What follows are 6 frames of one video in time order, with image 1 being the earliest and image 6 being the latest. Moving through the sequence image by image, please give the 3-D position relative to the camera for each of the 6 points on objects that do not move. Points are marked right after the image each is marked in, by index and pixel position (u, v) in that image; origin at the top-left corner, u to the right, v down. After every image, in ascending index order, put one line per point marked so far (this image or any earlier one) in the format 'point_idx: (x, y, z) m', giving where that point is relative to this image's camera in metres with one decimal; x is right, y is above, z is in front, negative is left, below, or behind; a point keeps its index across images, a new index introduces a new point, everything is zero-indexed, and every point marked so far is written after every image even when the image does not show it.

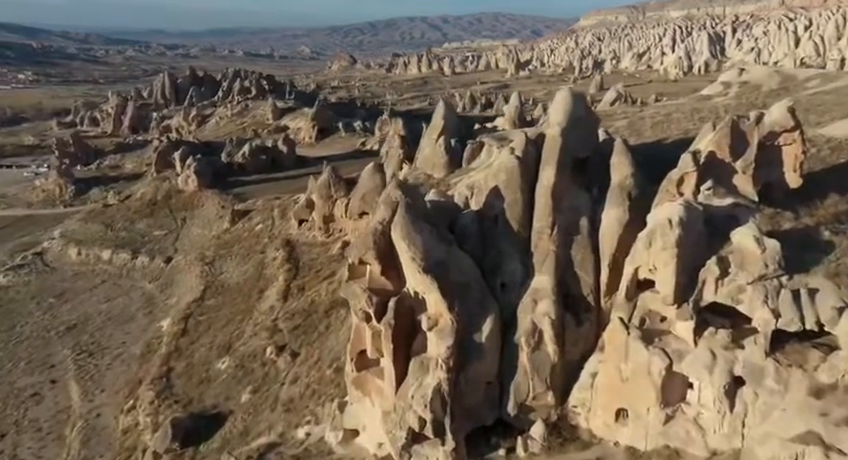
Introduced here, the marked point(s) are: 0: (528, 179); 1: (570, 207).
0: (+2.2, +1.1, +14.8) m
1: (+3.0, +0.5, +14.3) m
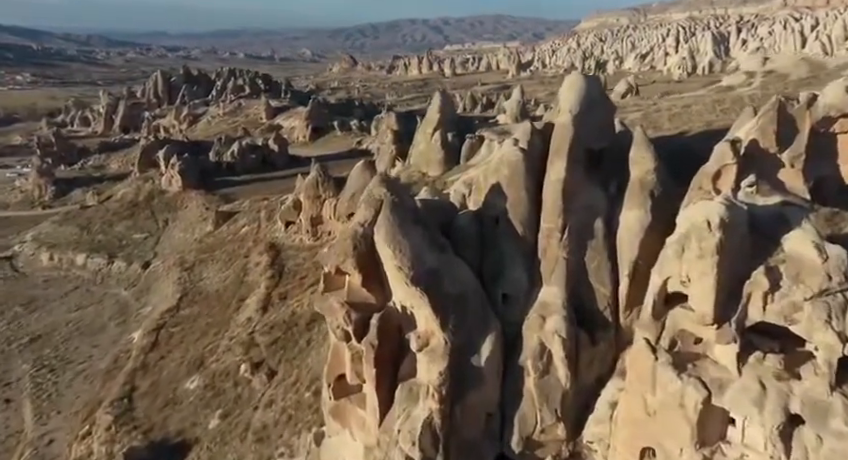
0: (+2.0, +1.0, +12.9) m
1: (+2.8, +0.4, +12.3) m
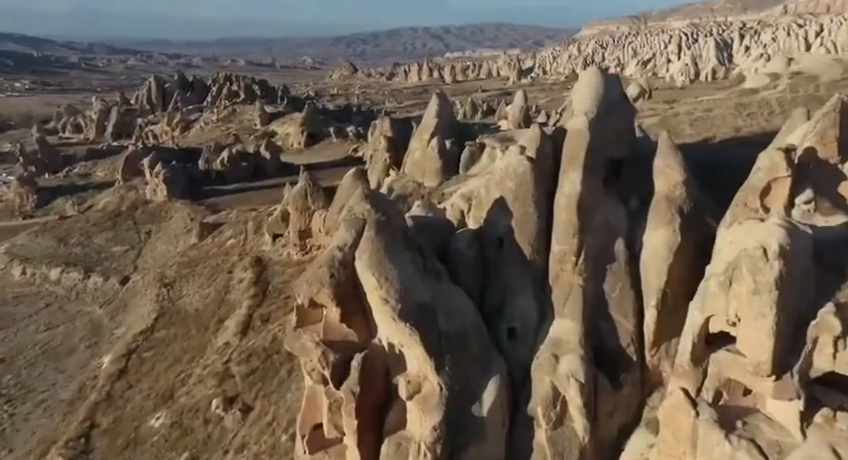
0: (+1.9, +0.7, +11.1) m
1: (+2.7, +0.1, +10.6) m
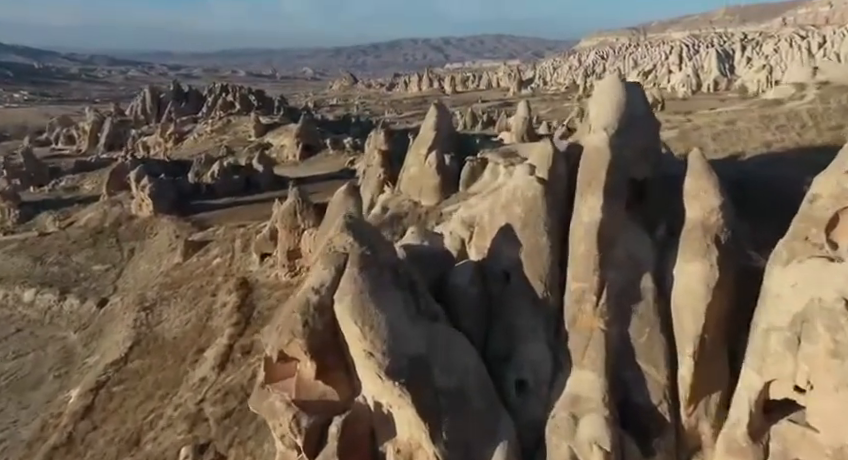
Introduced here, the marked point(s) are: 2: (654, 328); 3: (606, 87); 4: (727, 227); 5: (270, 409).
0: (+1.8, +0.2, +9.6) m
1: (+2.6, -0.4, +9.0) m
2: (+2.9, -1.2, +8.7) m
3: (+2.6, +2.1, +10.1) m
4: (+4.0, 0.0, +9.0) m
5: (-1.8, -2.0, +8.0) m
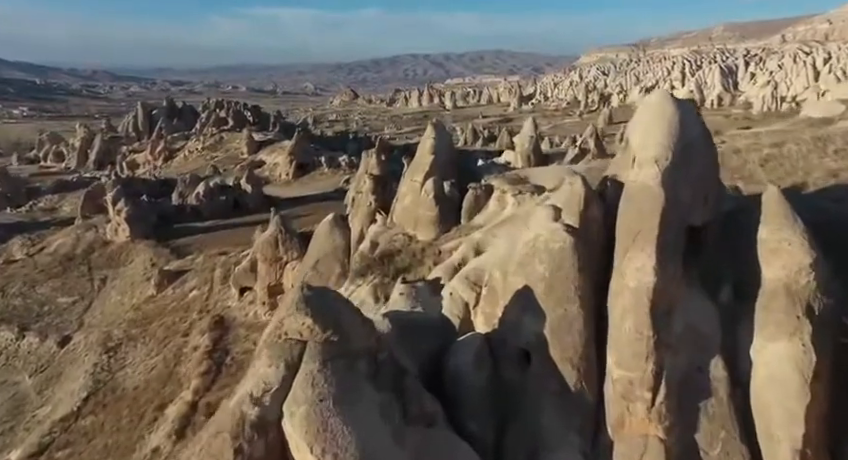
0: (+1.7, -0.4, +7.2) m
1: (+2.5, -1.0, +6.7) m
2: (+2.8, -1.9, +6.3) m
3: (+2.5, +1.4, +7.8) m
4: (+3.9, -0.6, +6.7) m
5: (-1.8, -2.7, +5.6) m
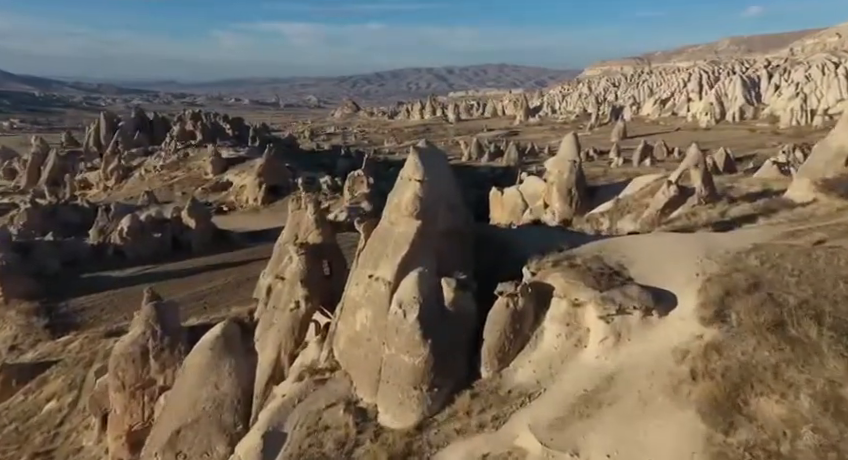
0: (+1.4, -1.8, -1.5) m
1: (+2.2, -2.4, -2.1) m
2: (+2.5, -3.3, -2.4) m
3: (+2.2, 0.0, -0.9) m
4: (+3.6, -2.0, -2.0) m
5: (-2.2, -4.0, -3.1) m
